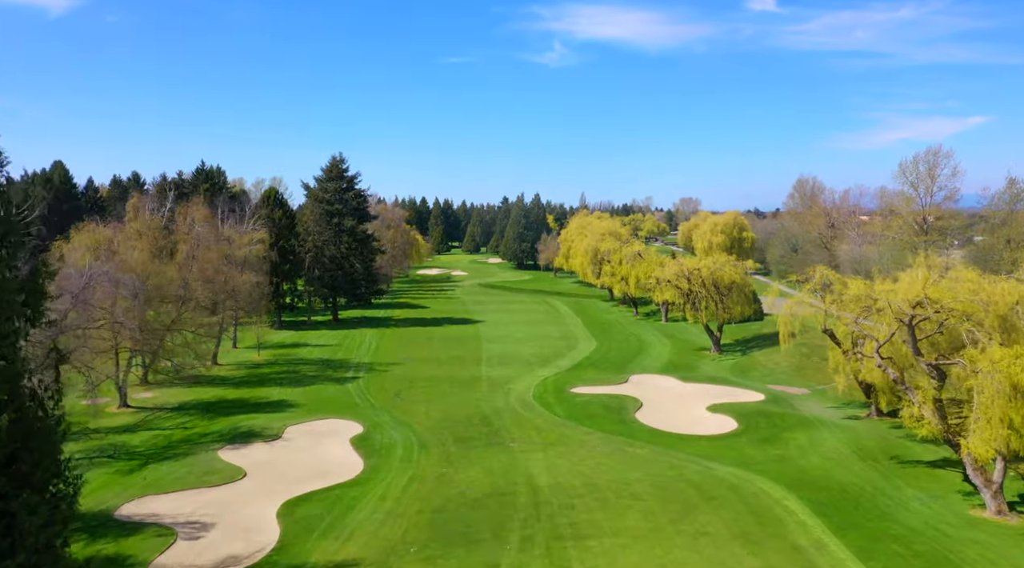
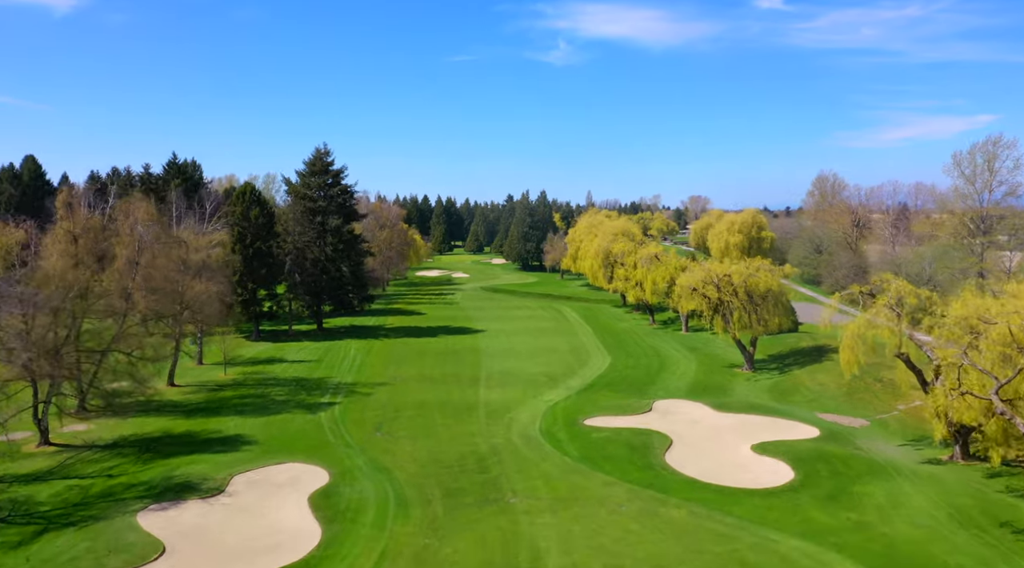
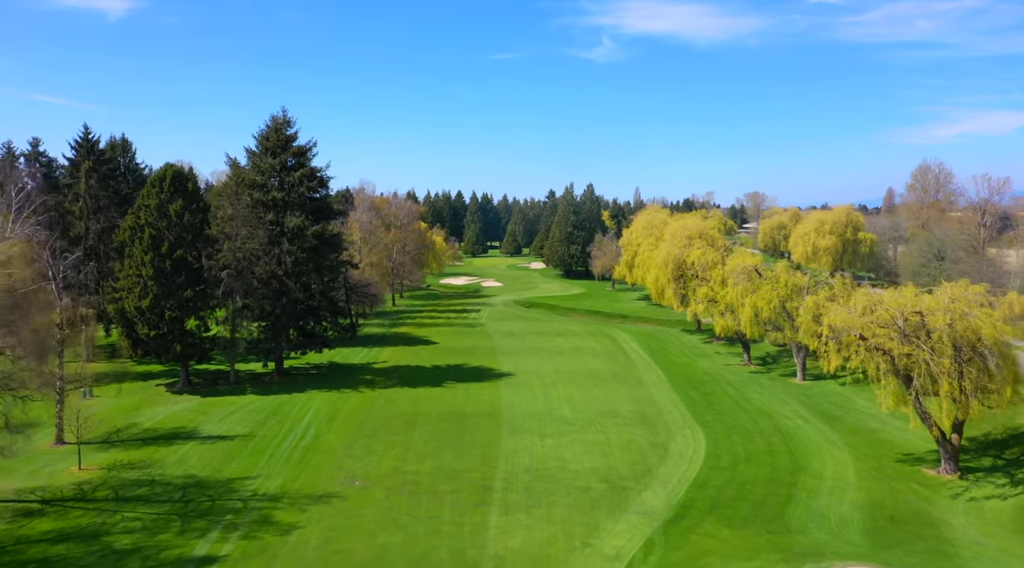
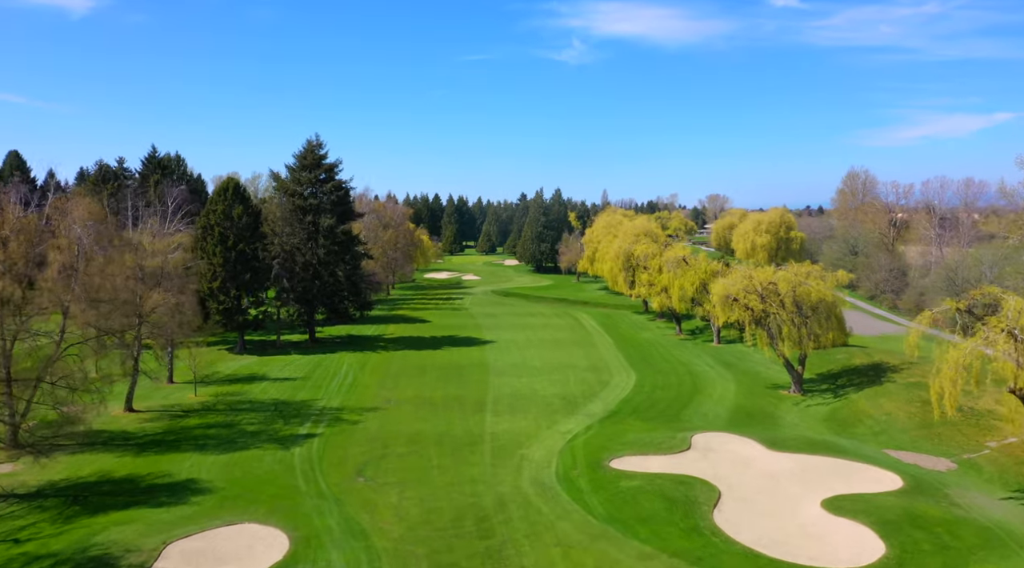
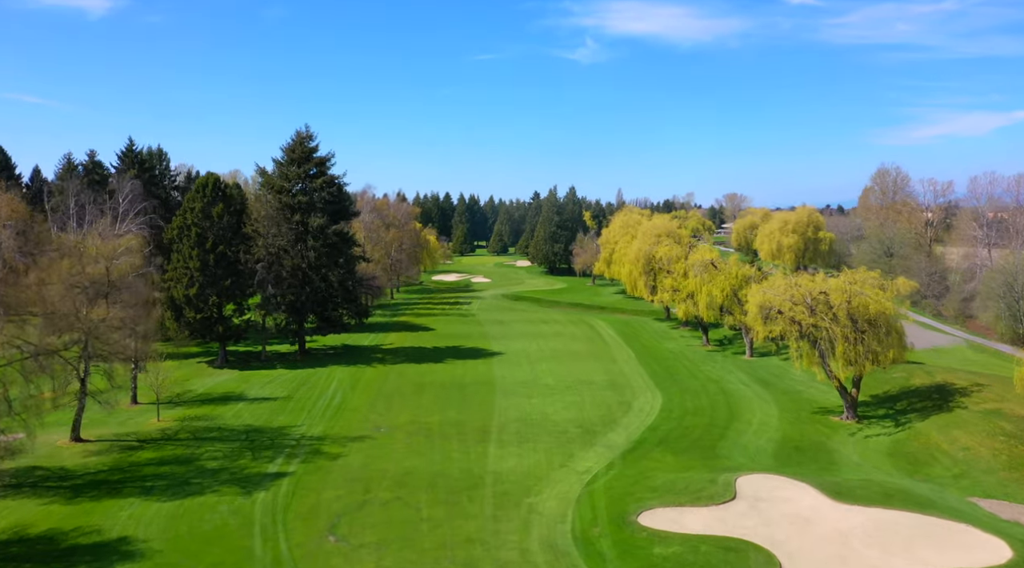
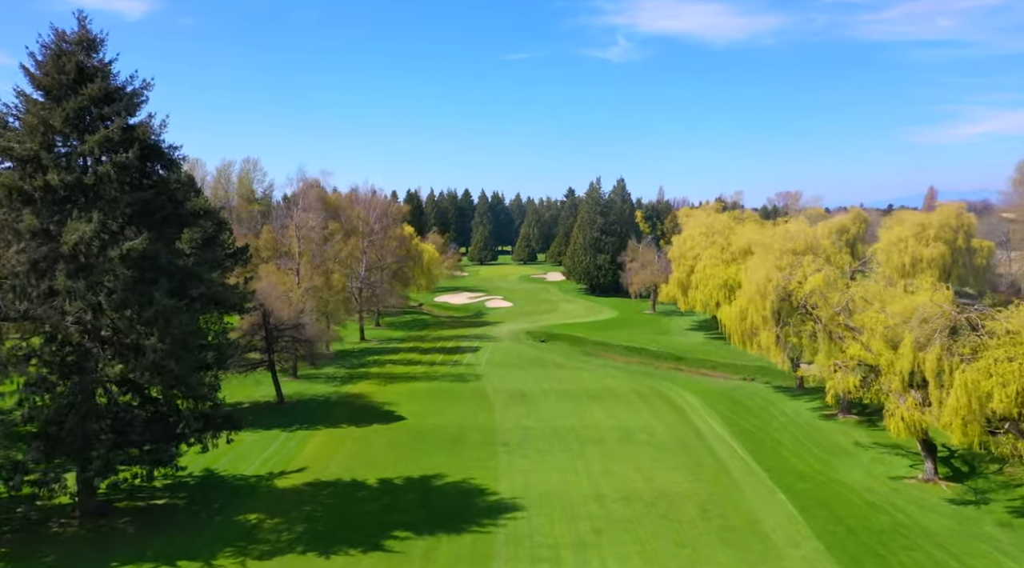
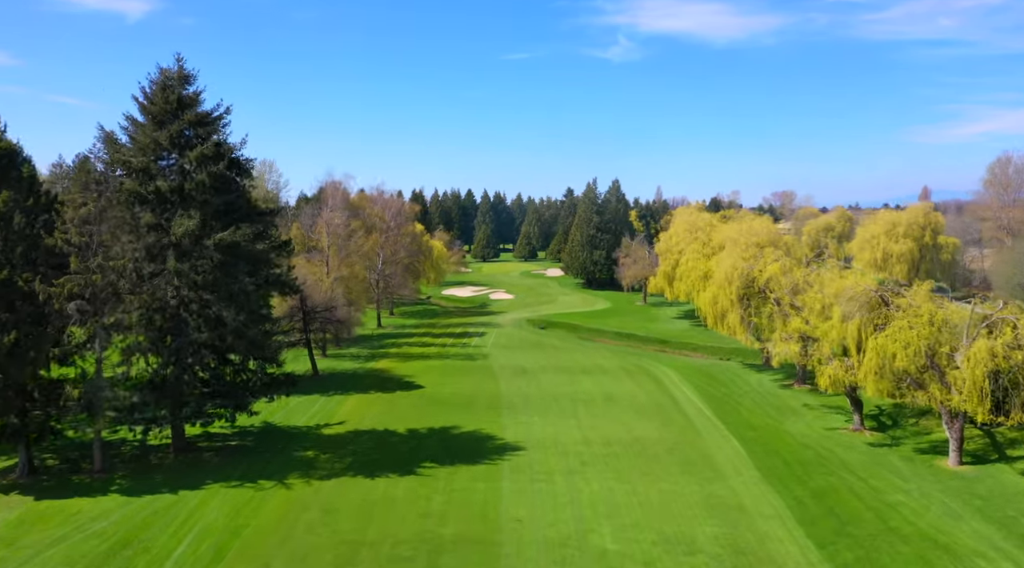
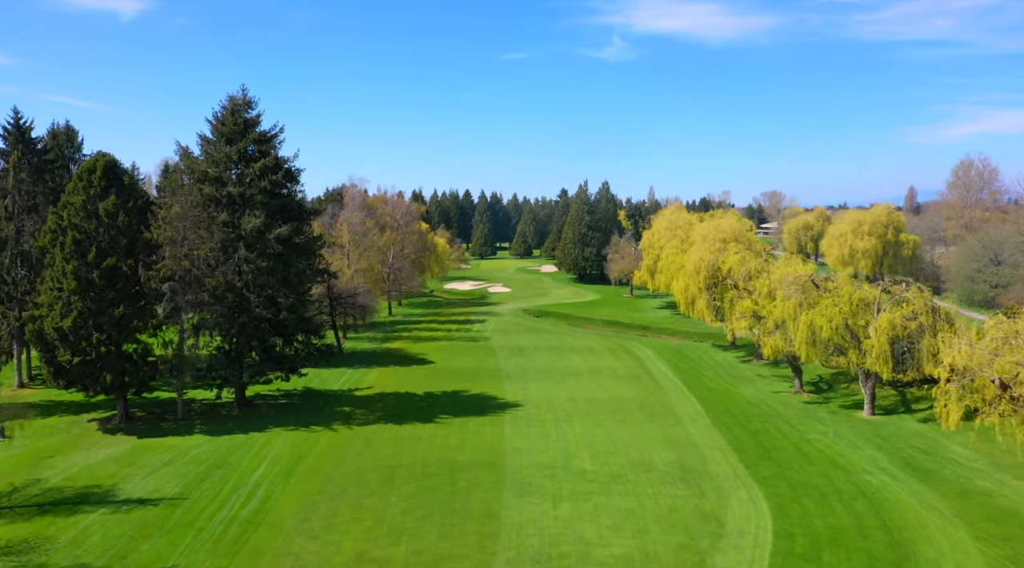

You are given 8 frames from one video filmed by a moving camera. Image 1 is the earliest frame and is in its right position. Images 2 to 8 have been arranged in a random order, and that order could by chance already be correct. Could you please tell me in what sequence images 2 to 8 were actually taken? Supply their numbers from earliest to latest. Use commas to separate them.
2, 4, 5, 3, 8, 7, 6
